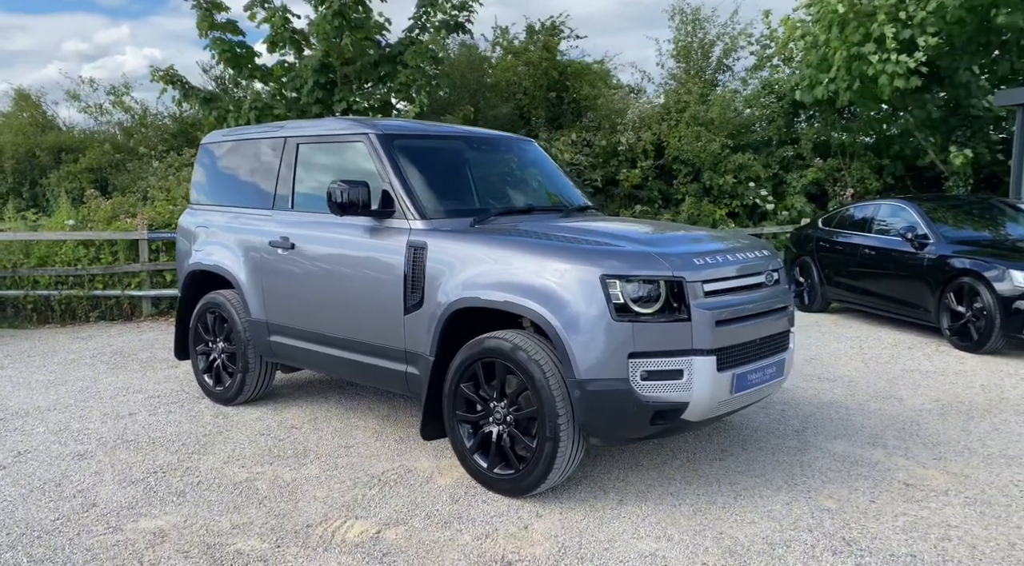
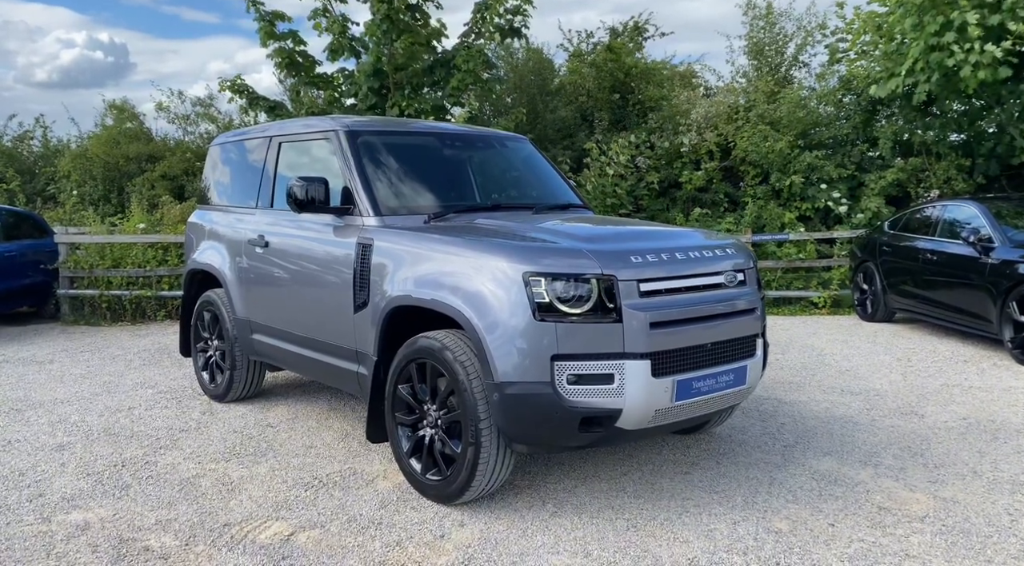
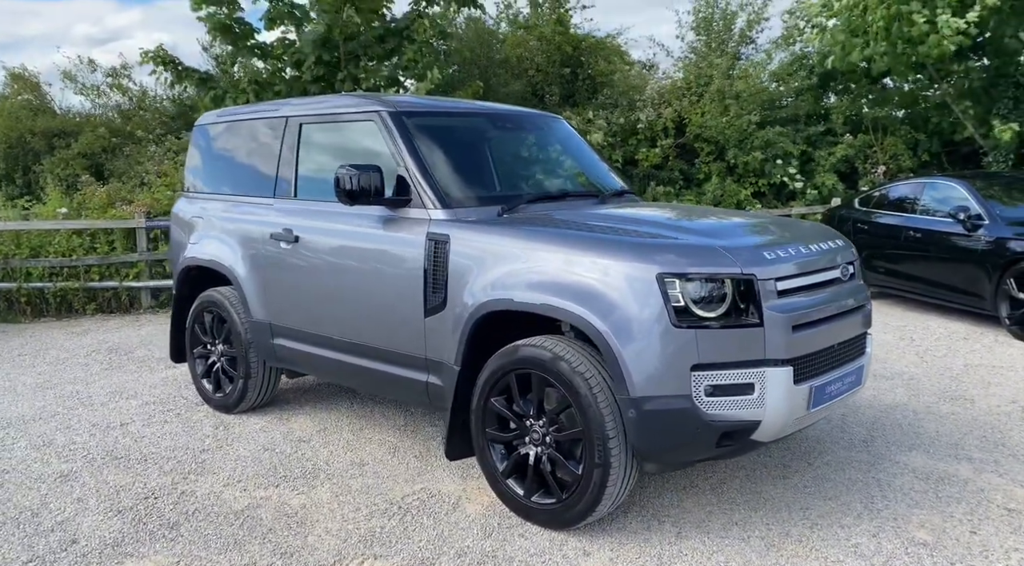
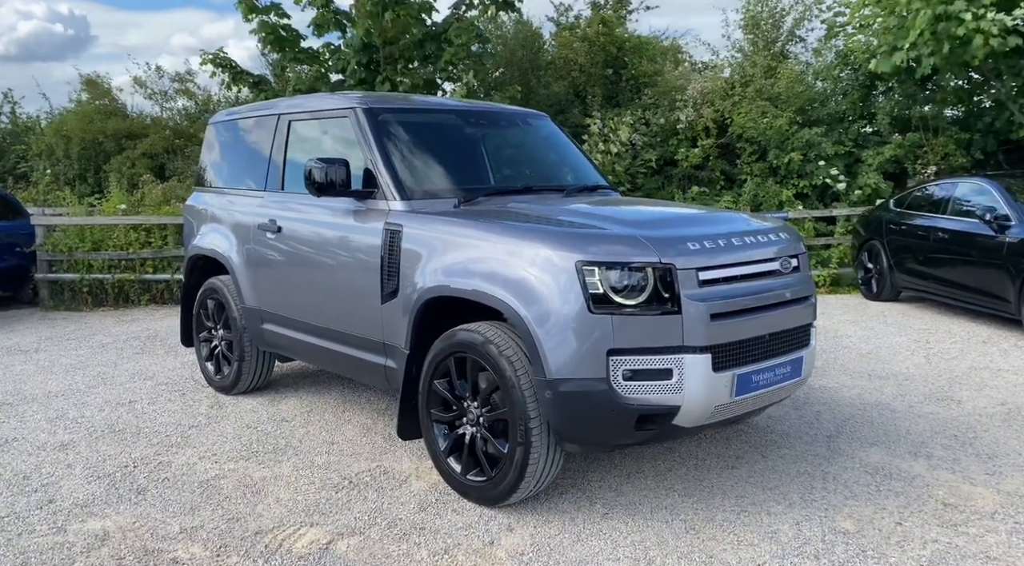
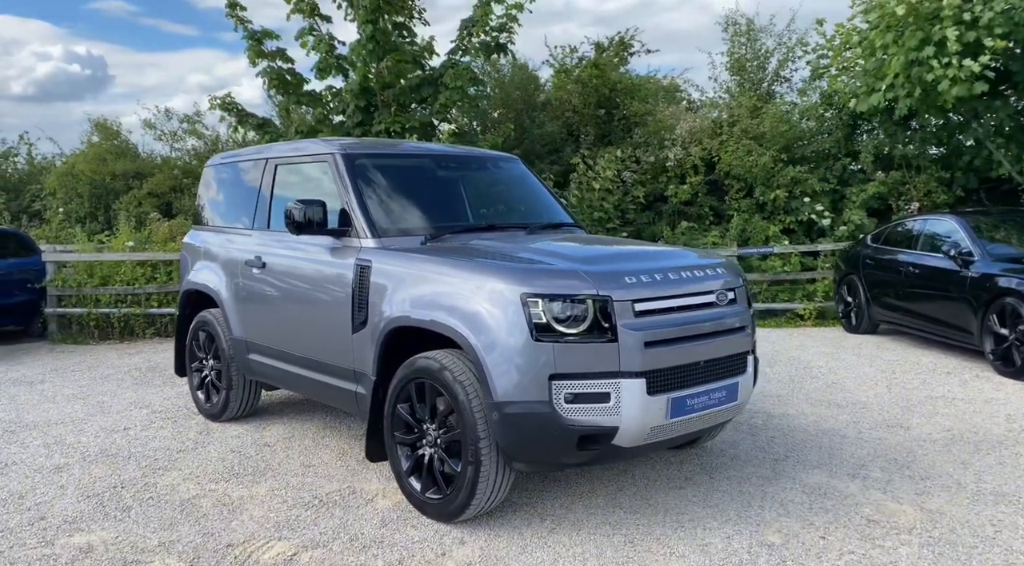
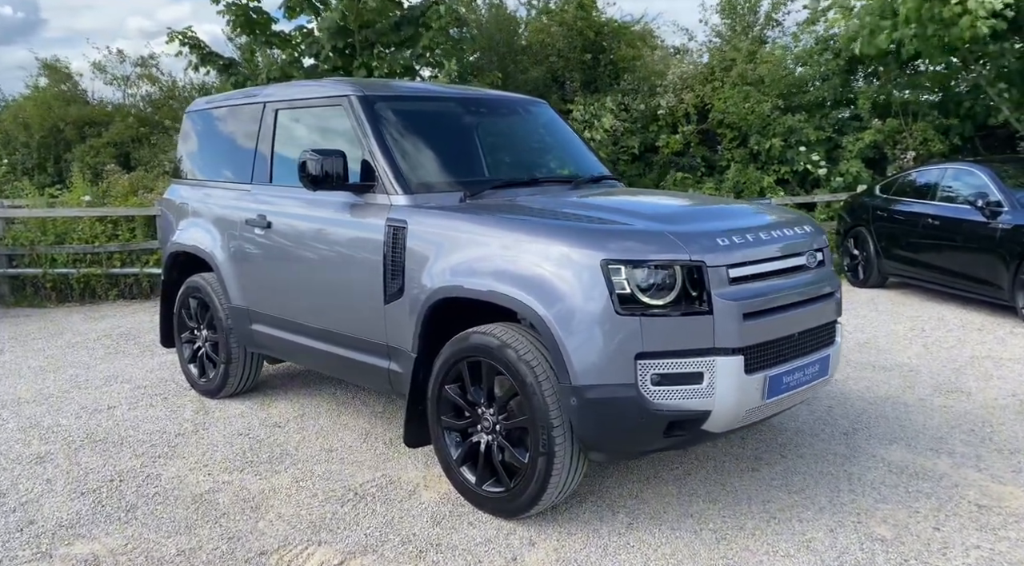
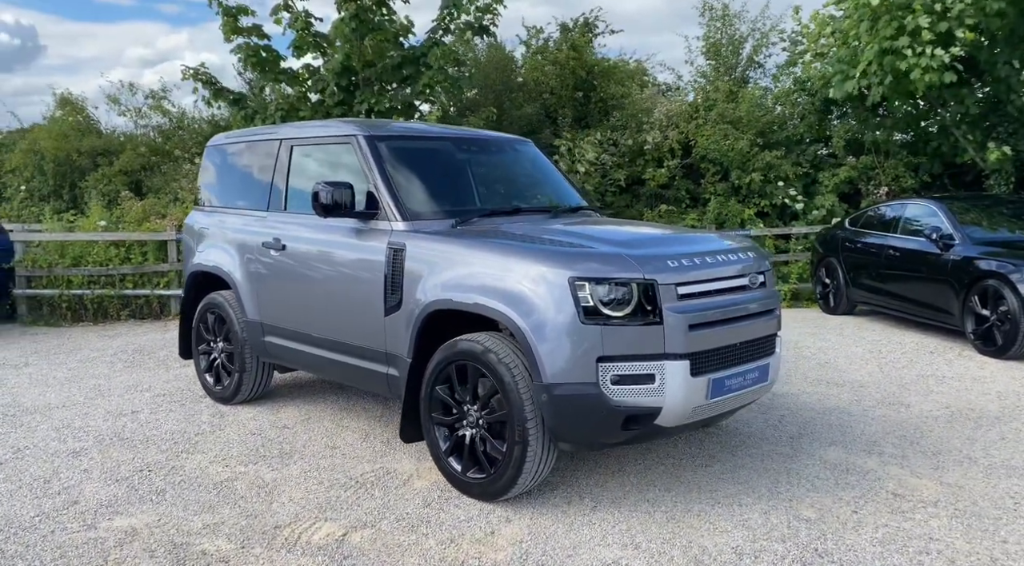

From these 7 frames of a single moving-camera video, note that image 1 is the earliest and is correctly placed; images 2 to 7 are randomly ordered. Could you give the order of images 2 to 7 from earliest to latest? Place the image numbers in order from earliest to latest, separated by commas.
7, 5, 2, 4, 6, 3
